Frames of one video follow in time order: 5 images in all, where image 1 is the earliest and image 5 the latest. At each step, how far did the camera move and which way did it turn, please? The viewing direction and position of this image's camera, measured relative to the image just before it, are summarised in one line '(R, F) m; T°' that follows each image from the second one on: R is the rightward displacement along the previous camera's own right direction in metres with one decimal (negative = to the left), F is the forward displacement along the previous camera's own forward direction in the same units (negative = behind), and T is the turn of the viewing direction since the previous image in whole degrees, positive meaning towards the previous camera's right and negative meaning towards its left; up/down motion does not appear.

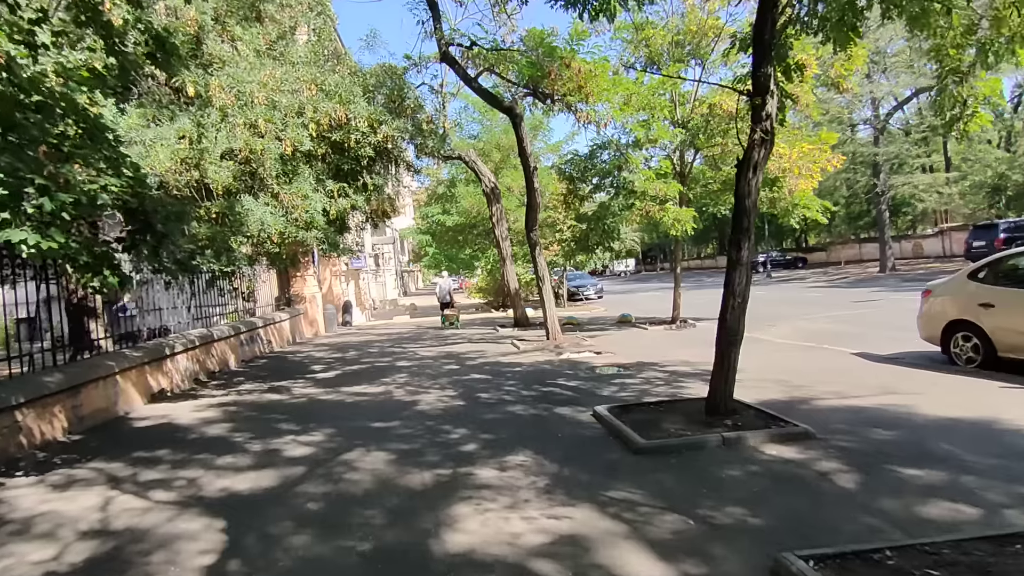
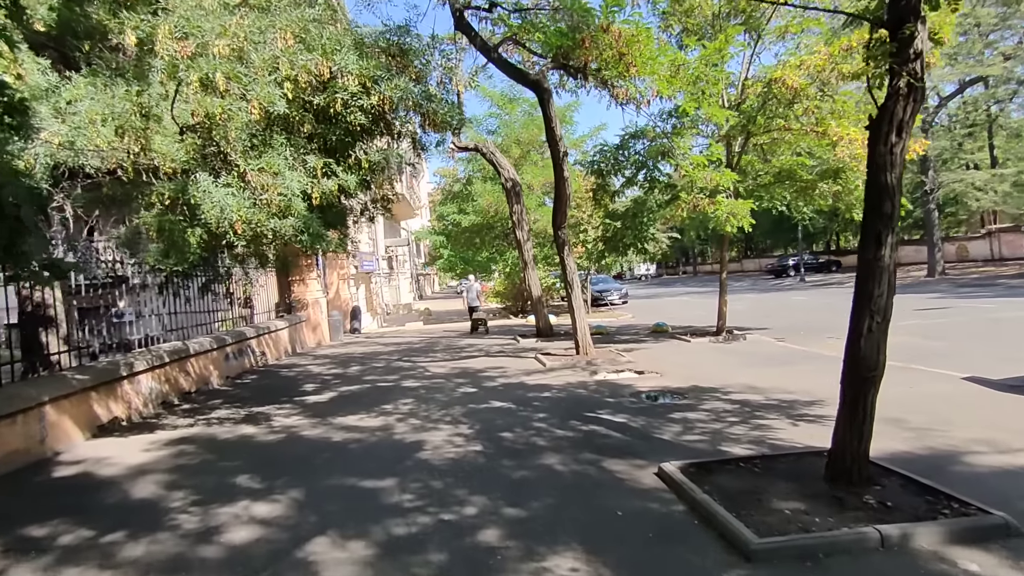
(-0.2, +2.0) m; -2°
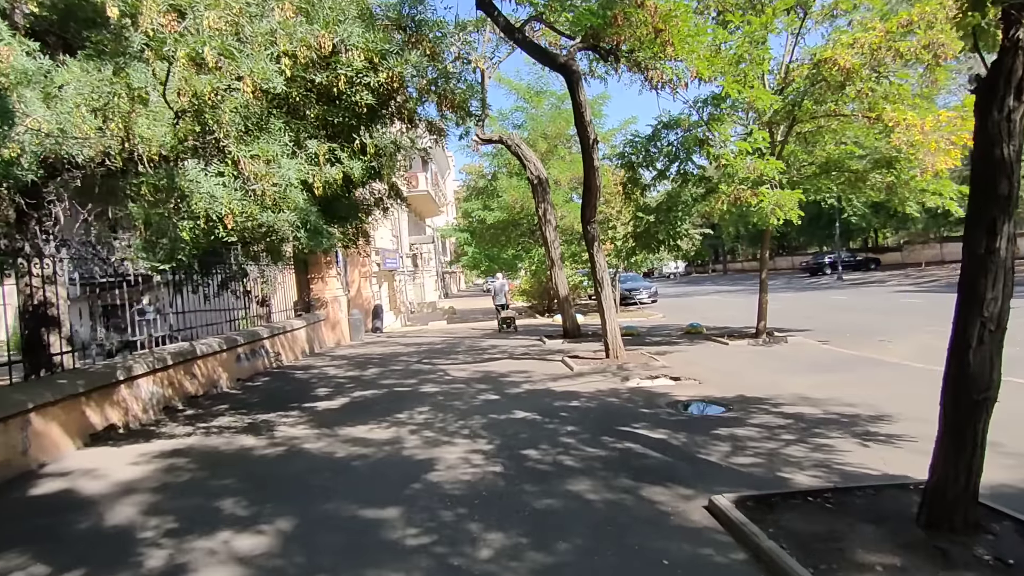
(0.0, +0.8) m; -2°
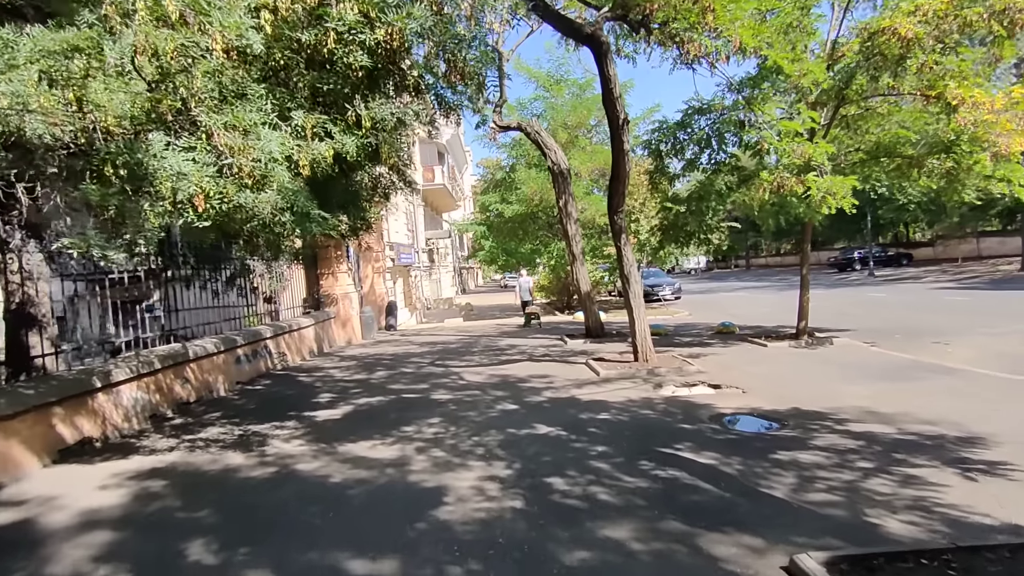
(0.0, +1.0) m; -2°
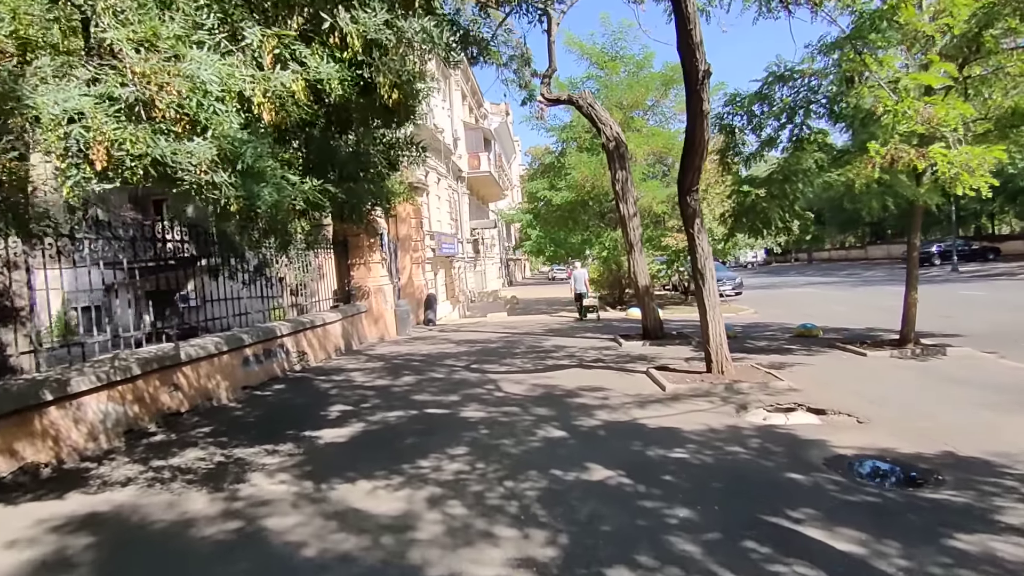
(0.0, +1.7) m; -4°
